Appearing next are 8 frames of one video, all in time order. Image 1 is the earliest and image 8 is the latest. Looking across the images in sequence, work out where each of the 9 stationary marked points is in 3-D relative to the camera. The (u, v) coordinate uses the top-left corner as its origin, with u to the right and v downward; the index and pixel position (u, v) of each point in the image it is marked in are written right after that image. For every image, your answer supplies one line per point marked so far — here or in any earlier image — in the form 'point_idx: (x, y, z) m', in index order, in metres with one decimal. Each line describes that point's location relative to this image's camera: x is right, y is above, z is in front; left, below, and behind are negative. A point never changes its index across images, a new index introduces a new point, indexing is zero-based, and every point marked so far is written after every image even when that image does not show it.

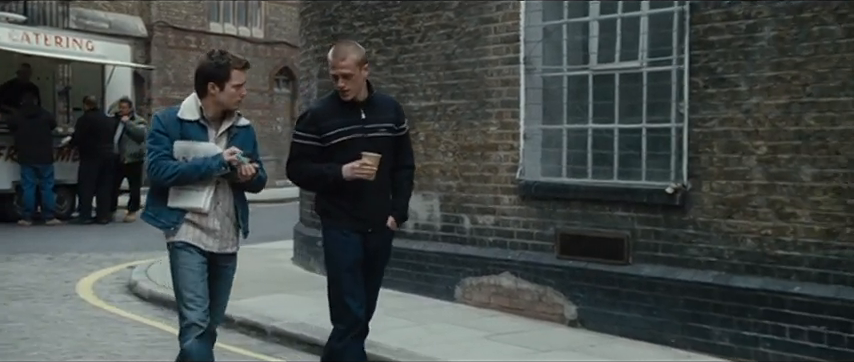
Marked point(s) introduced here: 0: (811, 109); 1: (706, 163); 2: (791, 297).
0: (+2.5, +0.5, +6.3) m
1: (+2.0, +0.1, +6.9) m
2: (+2.4, -0.8, +6.3) m
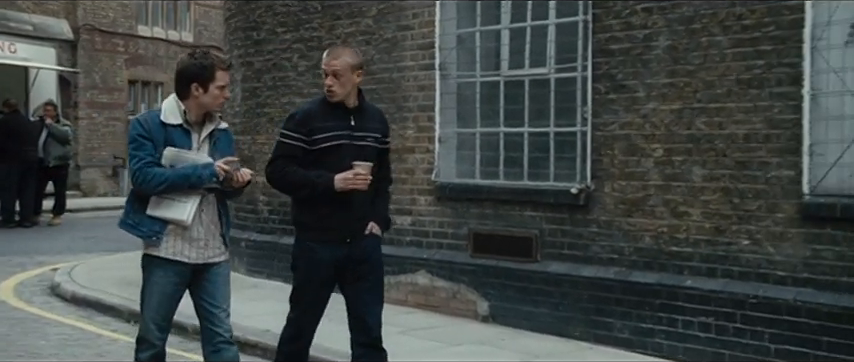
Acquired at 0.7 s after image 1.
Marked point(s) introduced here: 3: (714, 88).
0: (+1.9, +0.5, +6.7) m
1: (+1.4, +0.1, +7.2) m
2: (+1.8, -0.8, +6.7) m
3: (+2.0, +0.6, +6.6) m
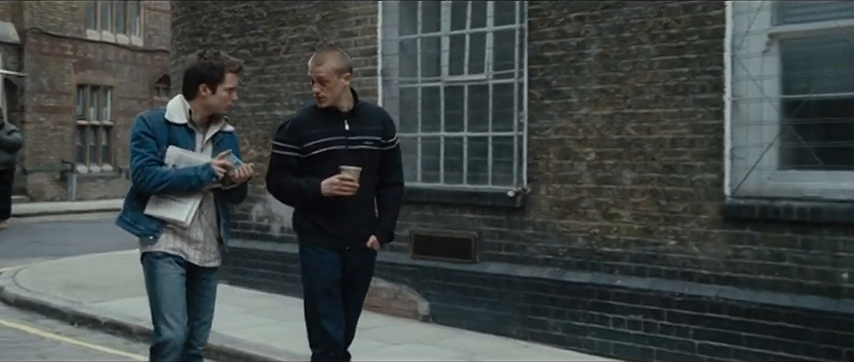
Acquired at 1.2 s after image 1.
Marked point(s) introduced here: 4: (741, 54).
0: (+1.5, +0.4, +7.0) m
1: (+0.9, +0.1, +7.5) m
2: (+1.3, -0.8, +7.0) m
3: (+1.5, +0.6, +6.9) m
4: (+2.1, +0.8, +6.4) m
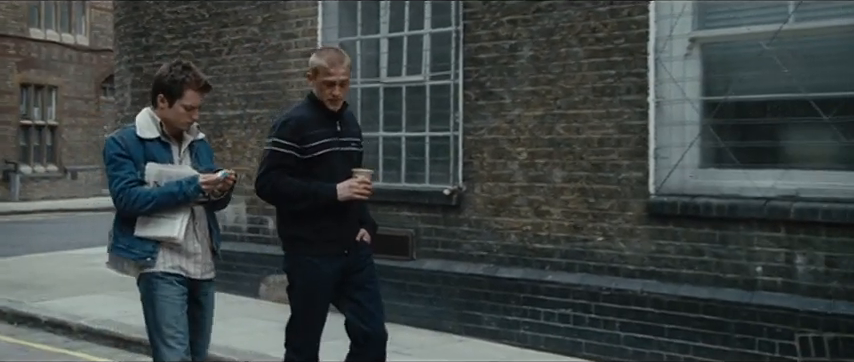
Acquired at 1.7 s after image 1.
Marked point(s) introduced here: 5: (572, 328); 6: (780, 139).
0: (+1.0, +0.5, +7.2) m
1: (+0.4, +0.1, +7.7) m
2: (+0.9, -0.8, +7.2) m
3: (+1.1, +0.6, +7.1) m
4: (+1.6, +0.9, +6.7) m
5: (+1.1, -1.1, +7.1) m
6: (+2.3, +0.3, +6.1) m
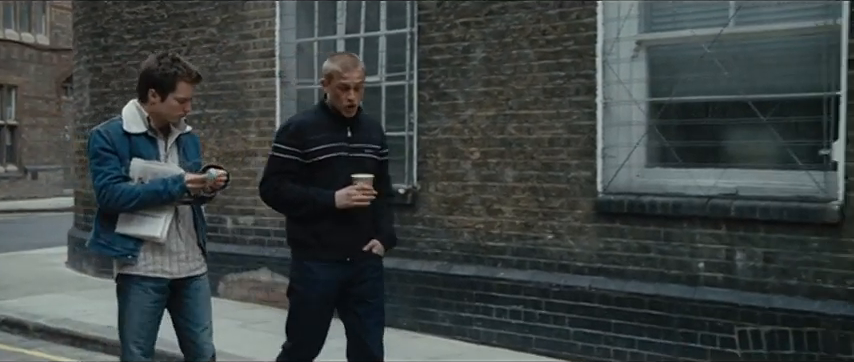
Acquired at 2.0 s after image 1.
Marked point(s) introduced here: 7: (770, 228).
0: (+0.6, +0.5, +7.3) m
1: (0.0, +0.1, +7.8) m
2: (+0.5, -0.8, +7.3) m
3: (+0.7, +0.6, +7.3) m
4: (+1.3, +0.9, +6.9) m
5: (+0.7, -1.1, +7.2) m
6: (+2.0, +0.3, +6.3) m
7: (+2.1, -0.3, +6.0) m
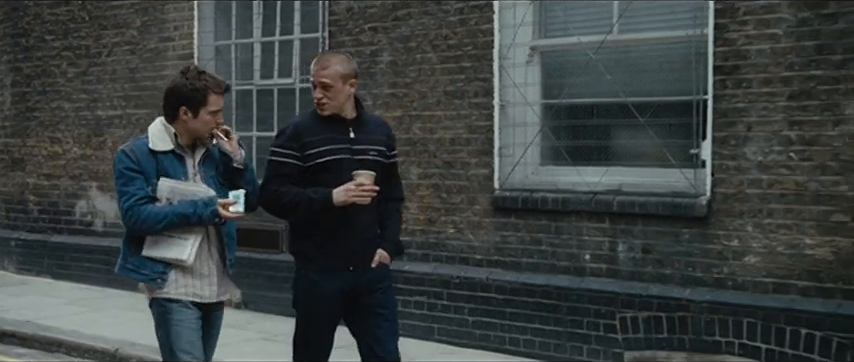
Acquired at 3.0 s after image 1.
0: (-0.1, +0.5, +7.7) m
1: (-0.7, +0.1, +8.2) m
2: (-0.2, -0.7, +7.7) m
3: (0.0, +0.7, +7.7) m
4: (+0.6, +0.9, +7.3) m
5: (0.0, -1.0, +7.6) m
6: (+1.3, +0.3, +6.8) m
7: (+1.5, -0.3, +6.5) m
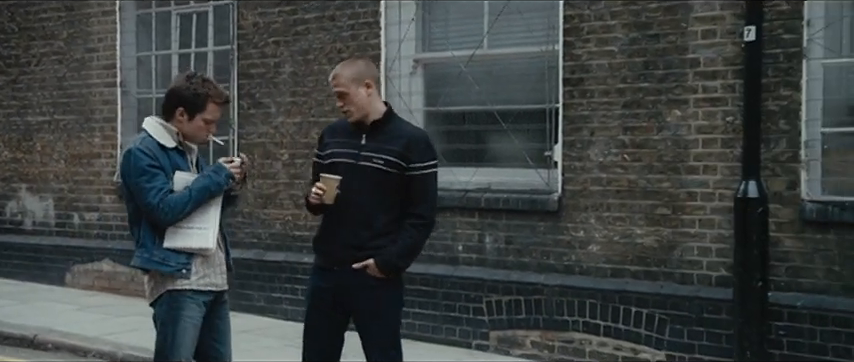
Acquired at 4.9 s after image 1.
0: (-1.0, +0.5, +8.5) m
1: (-1.6, +0.1, +8.9) m
2: (-1.1, -0.7, +8.5) m
3: (-0.9, +0.7, +8.4) m
4: (-0.3, +0.9, +8.1) m
5: (-0.9, -1.0, +8.4) m
6: (+0.4, +0.3, +7.6) m
7: (+0.6, -0.3, +7.3) m
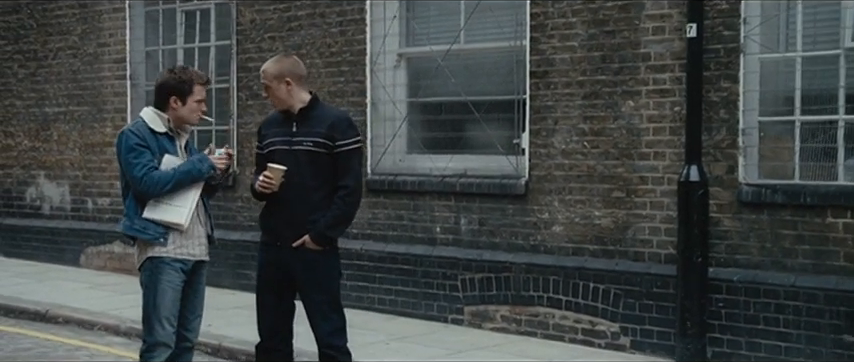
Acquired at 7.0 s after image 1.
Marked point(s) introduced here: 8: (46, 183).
0: (-1.1, +0.6, +9.1) m
1: (-1.8, +0.3, +9.5) m
2: (-1.2, -0.6, +9.1) m
3: (-1.1, +0.8, +9.0) m
4: (-0.4, +1.0, +8.6) m
5: (-1.0, -0.9, +9.0) m
6: (+0.3, +0.4, +8.2) m
7: (+0.5, -0.1, +7.9) m
8: (-4.5, 0.0, +11.5) m
